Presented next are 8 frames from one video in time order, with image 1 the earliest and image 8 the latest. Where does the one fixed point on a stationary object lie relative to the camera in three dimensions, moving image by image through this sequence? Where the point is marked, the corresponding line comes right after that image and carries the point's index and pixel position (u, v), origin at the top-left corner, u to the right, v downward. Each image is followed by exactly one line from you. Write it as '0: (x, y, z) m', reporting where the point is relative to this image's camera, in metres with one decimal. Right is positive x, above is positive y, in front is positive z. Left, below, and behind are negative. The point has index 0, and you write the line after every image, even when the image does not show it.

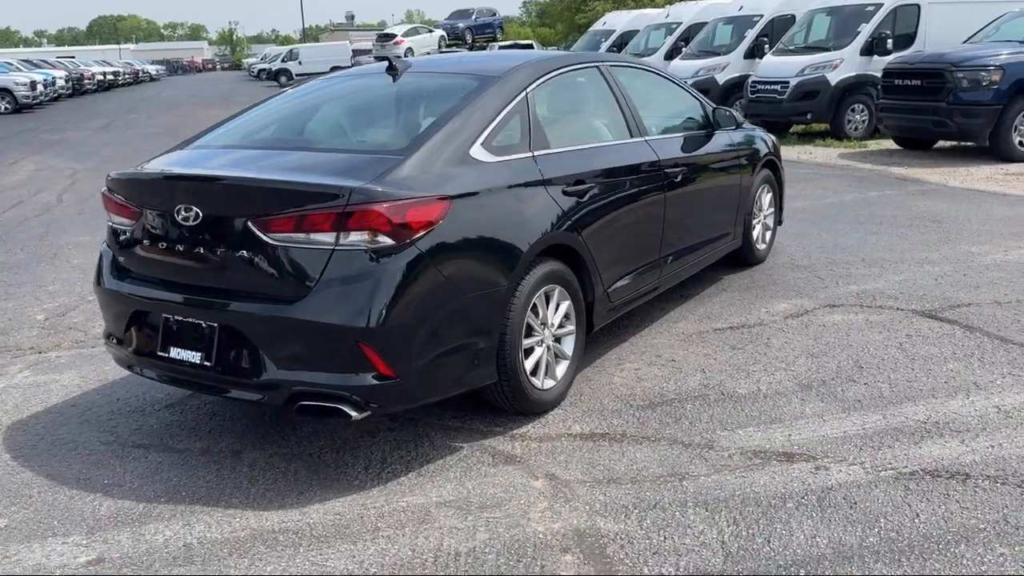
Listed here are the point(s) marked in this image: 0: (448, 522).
0: (-0.2, -0.9, +3.5) m
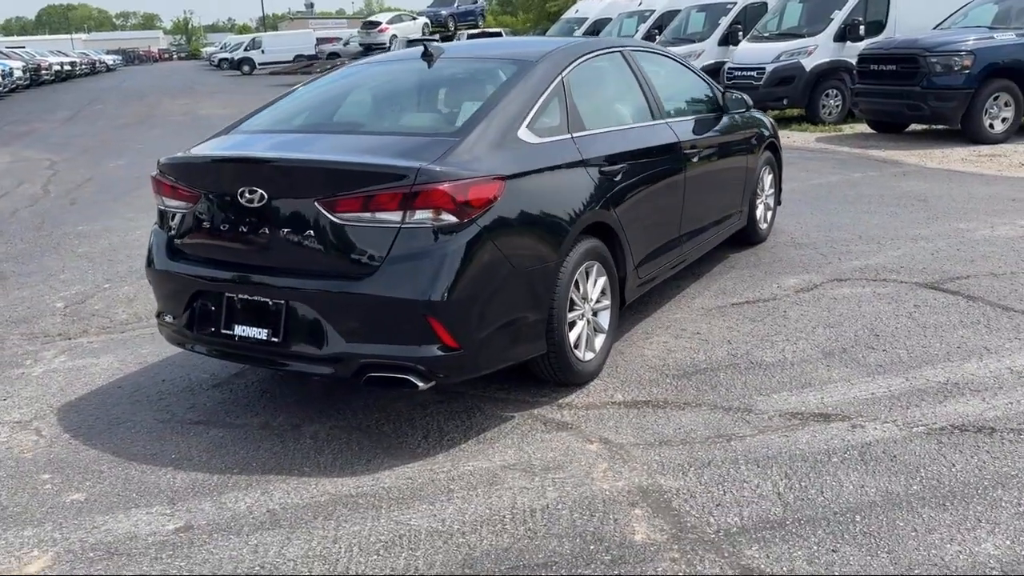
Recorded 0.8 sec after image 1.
0: (0.0, -0.8, +3.7) m
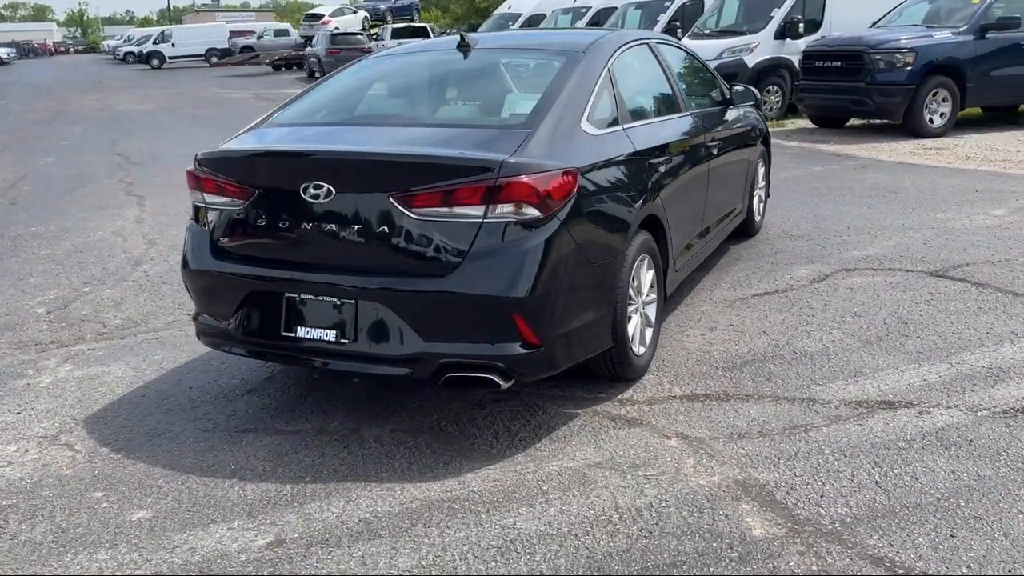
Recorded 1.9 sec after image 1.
0: (+0.4, -0.8, +3.6) m
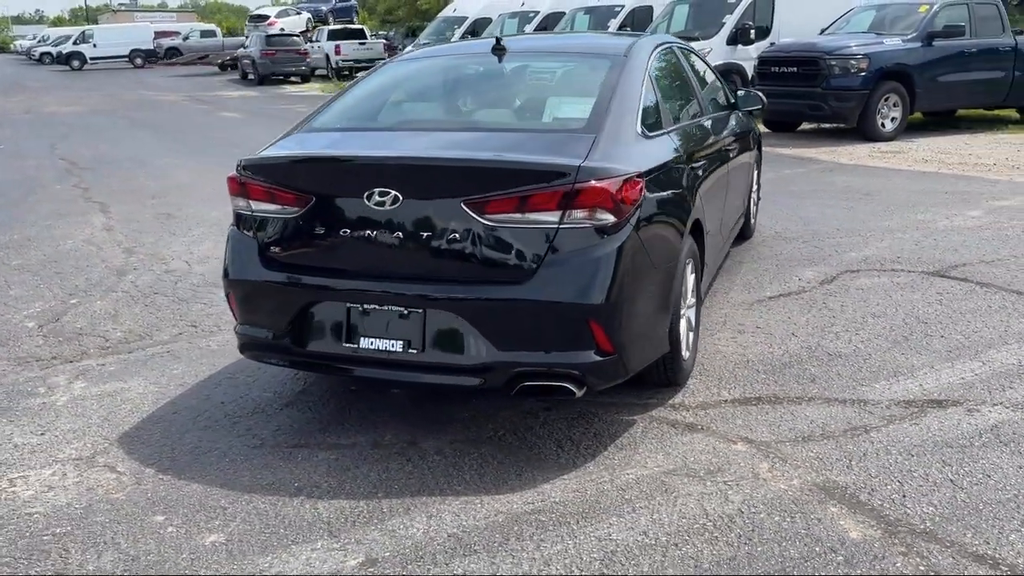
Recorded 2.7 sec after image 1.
0: (+0.7, -0.8, +3.6) m
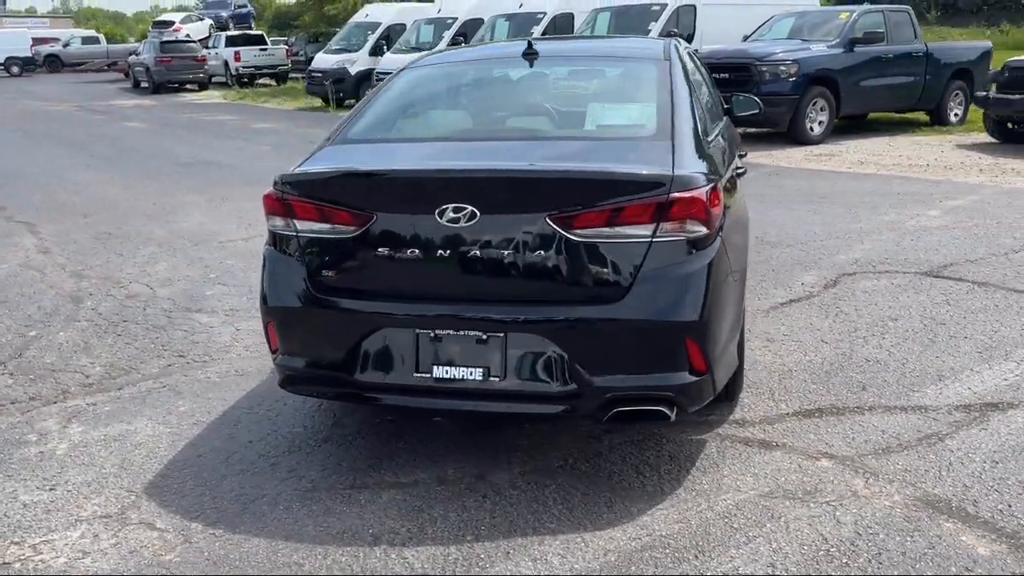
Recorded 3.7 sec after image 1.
0: (+1.1, -0.9, +3.5) m
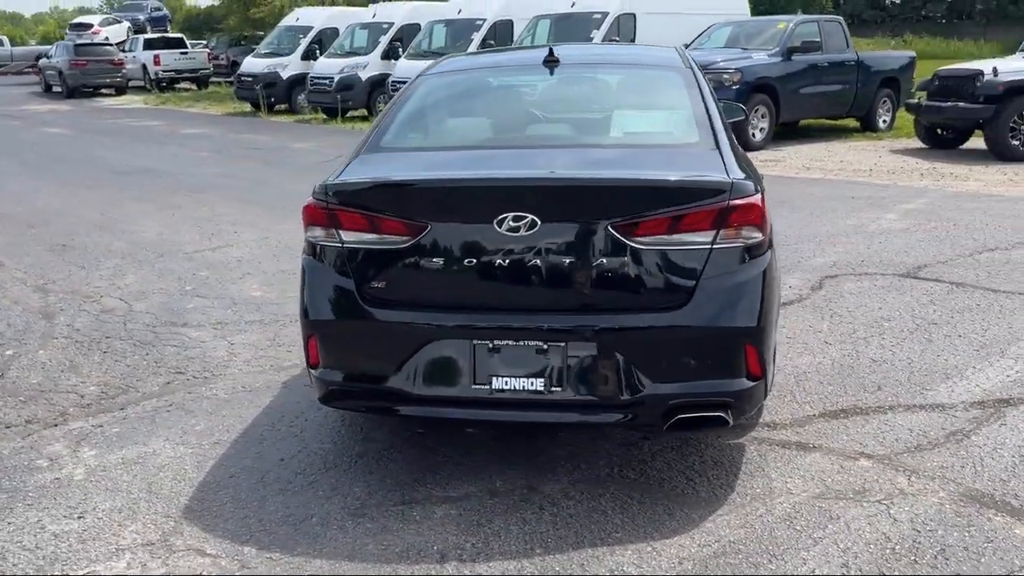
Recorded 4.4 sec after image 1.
0: (+1.4, -0.9, +3.5) m
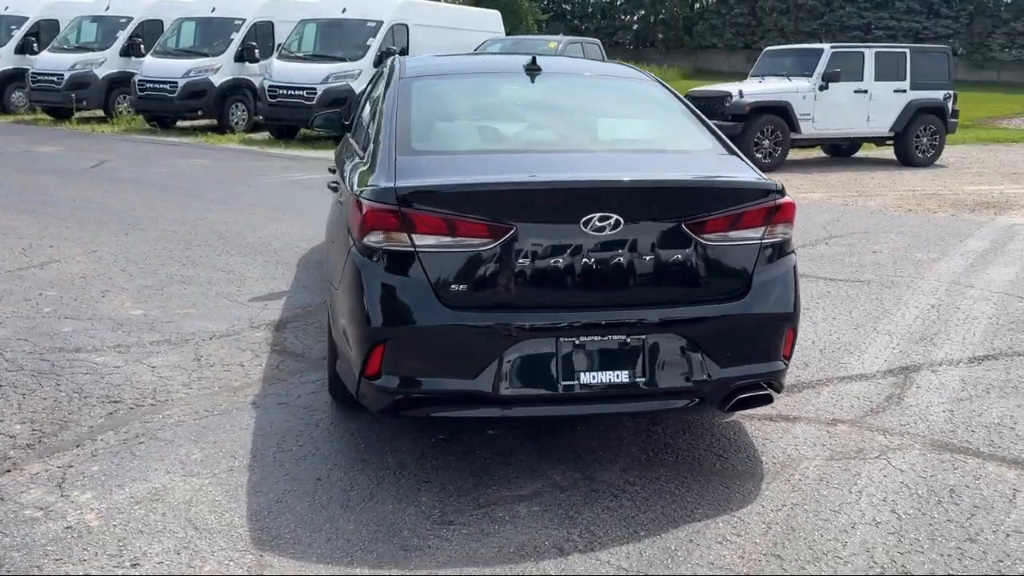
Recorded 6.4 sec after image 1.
0: (+1.6, -0.8, +4.1) m
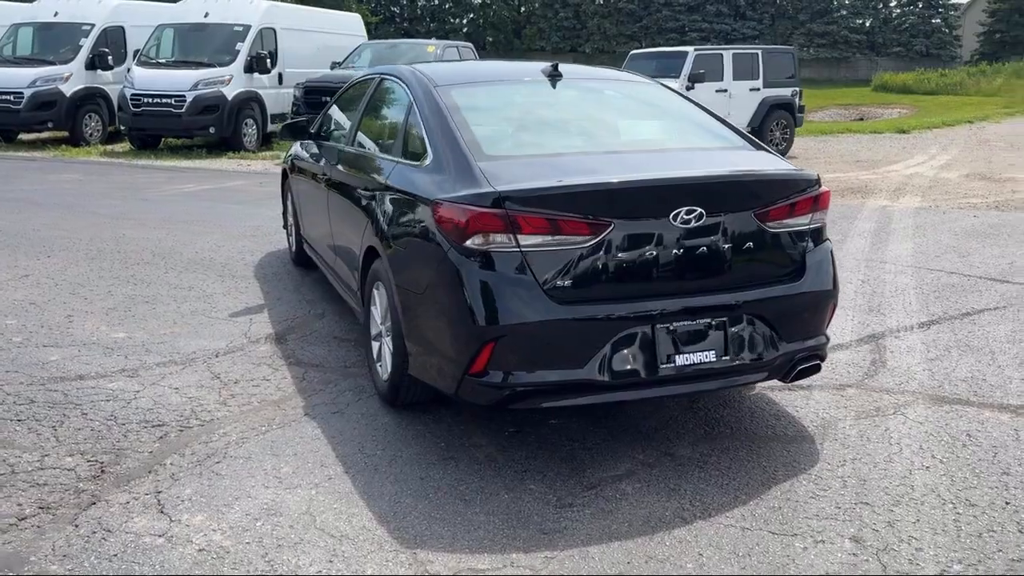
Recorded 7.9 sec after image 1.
0: (+2.0, -0.7, +4.7) m
